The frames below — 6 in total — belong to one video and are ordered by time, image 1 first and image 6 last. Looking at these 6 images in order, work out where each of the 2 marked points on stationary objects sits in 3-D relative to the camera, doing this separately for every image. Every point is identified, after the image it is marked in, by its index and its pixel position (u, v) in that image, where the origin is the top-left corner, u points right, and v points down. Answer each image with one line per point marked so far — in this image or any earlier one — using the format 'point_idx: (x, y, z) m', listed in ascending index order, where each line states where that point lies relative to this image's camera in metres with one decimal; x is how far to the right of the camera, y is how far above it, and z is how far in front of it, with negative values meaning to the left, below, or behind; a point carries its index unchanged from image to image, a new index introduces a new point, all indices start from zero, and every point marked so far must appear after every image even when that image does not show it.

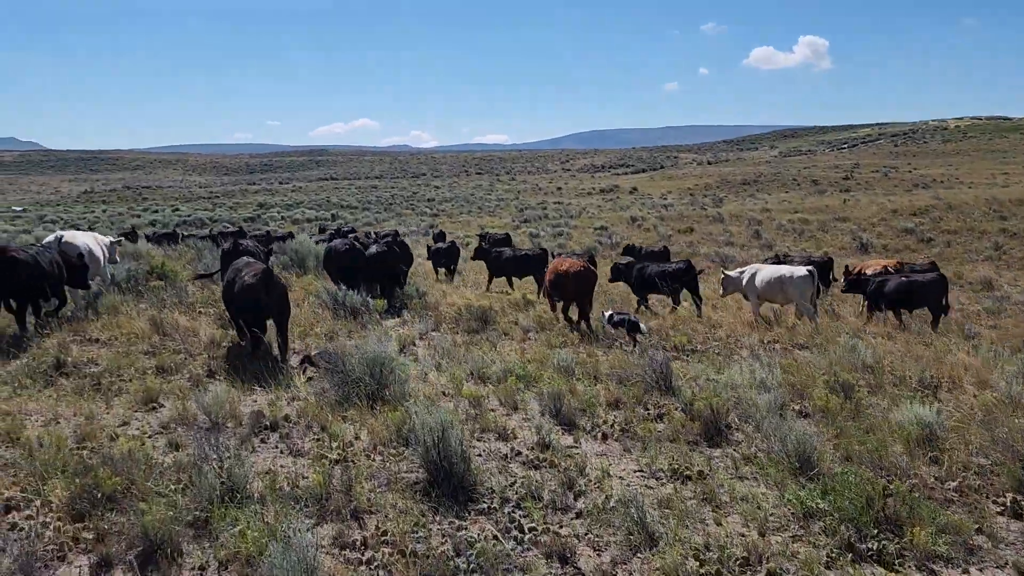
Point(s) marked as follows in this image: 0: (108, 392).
0: (-3.6, -1.0, +7.4) m
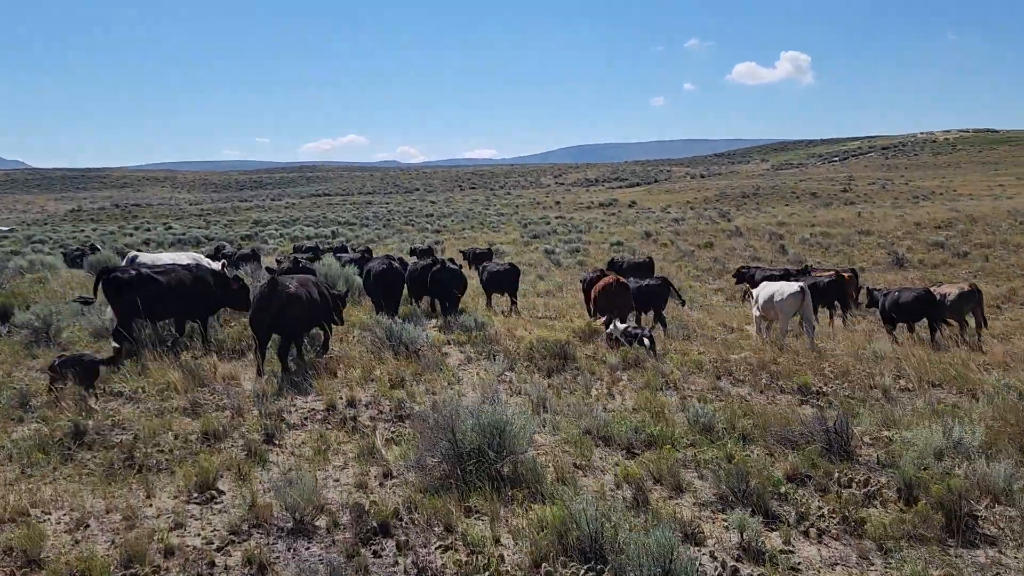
0: (-2.6, -1.3, +5.7) m
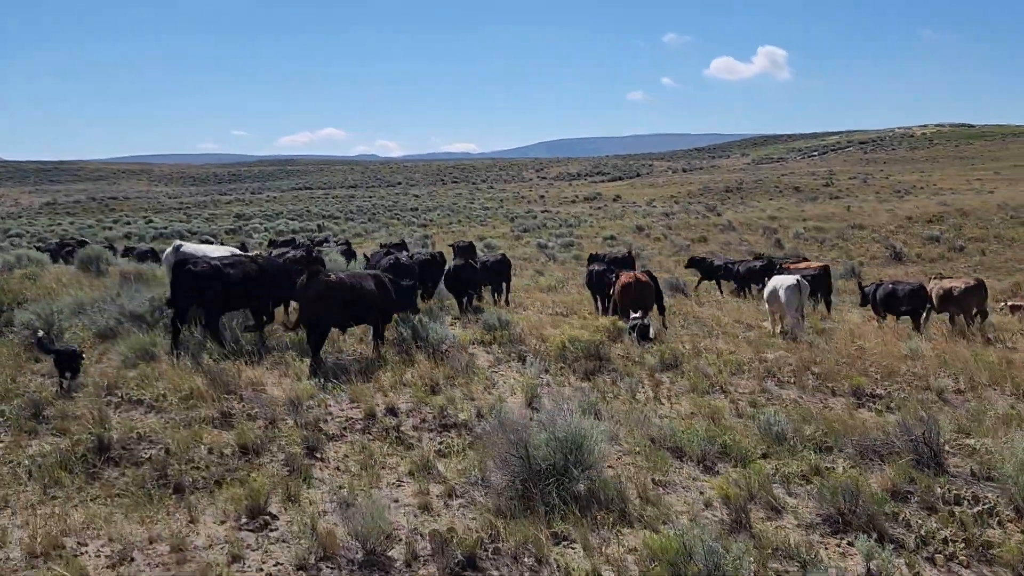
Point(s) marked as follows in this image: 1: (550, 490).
0: (-2.1, -1.3, +5.2) m
1: (+0.2, -1.2, +4.9) m
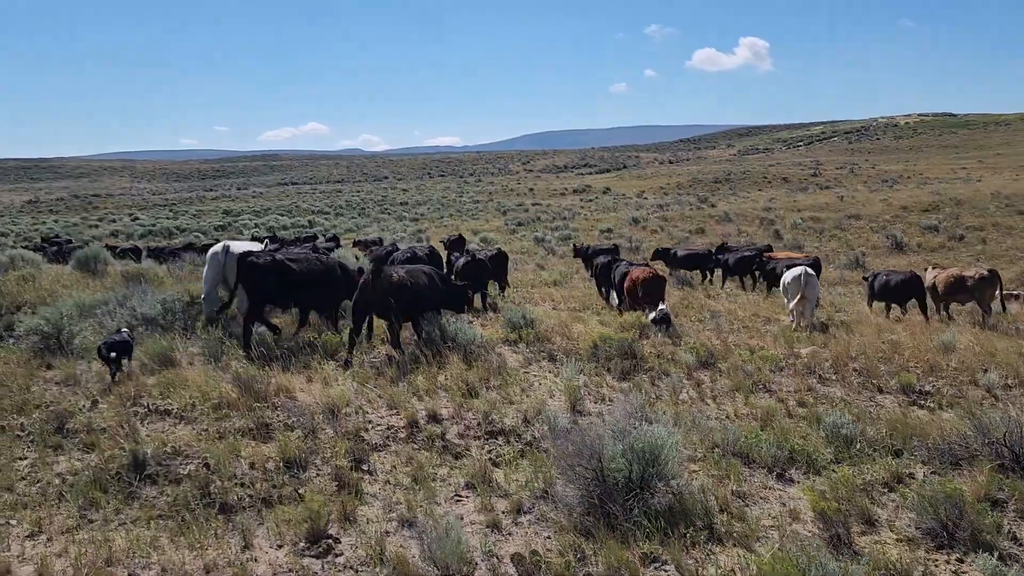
0: (-1.7, -1.3, +4.8) m
1: (+0.6, -1.2, +4.6) m
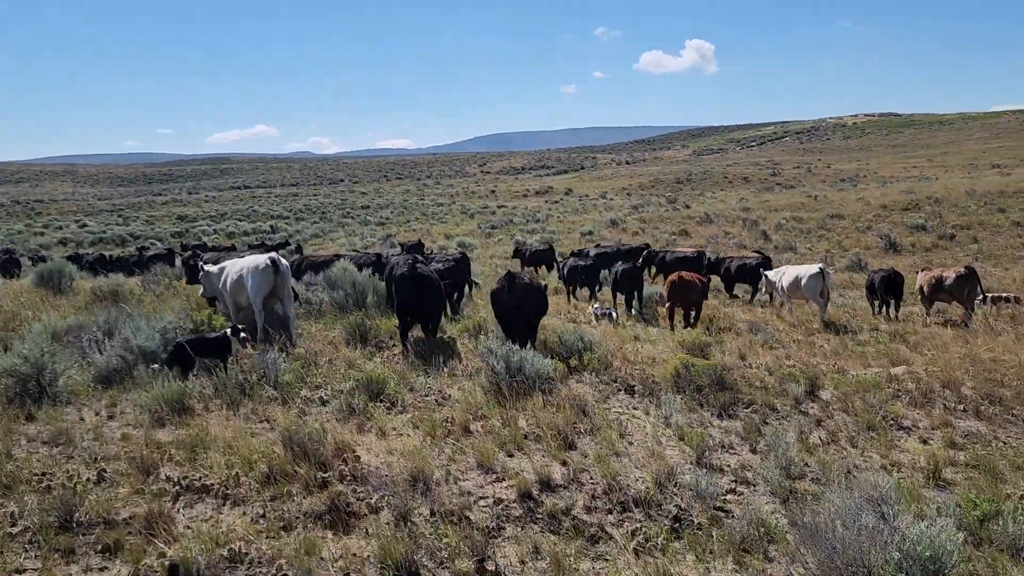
0: (-0.7, -1.5, +3.4) m
1: (+1.6, -1.4, +3.3) m
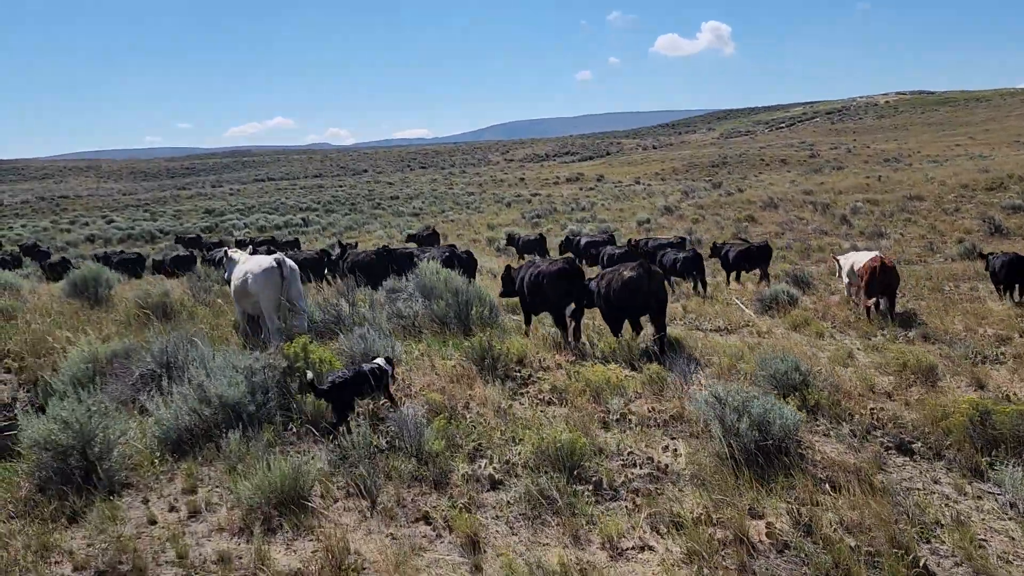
0: (+0.8, -1.8, +1.1) m
1: (+3.1, -1.6, +0.9) m
